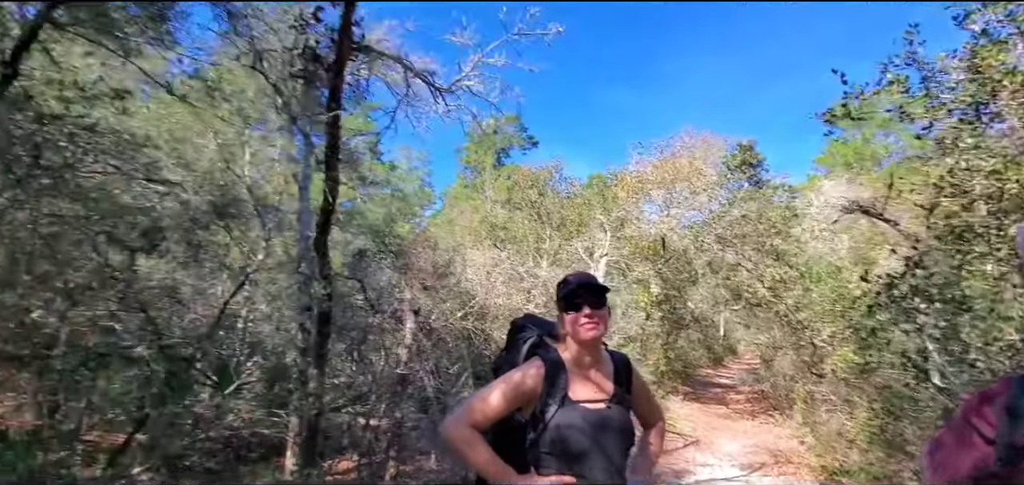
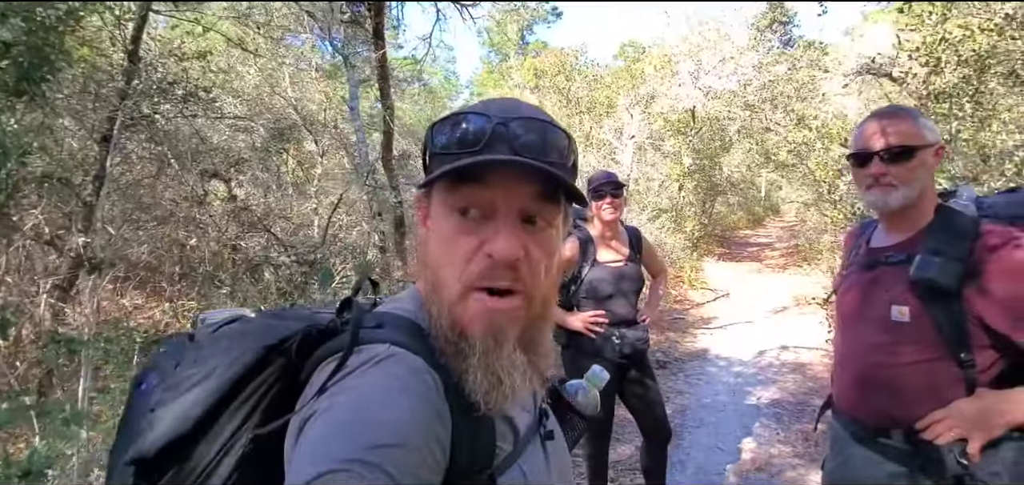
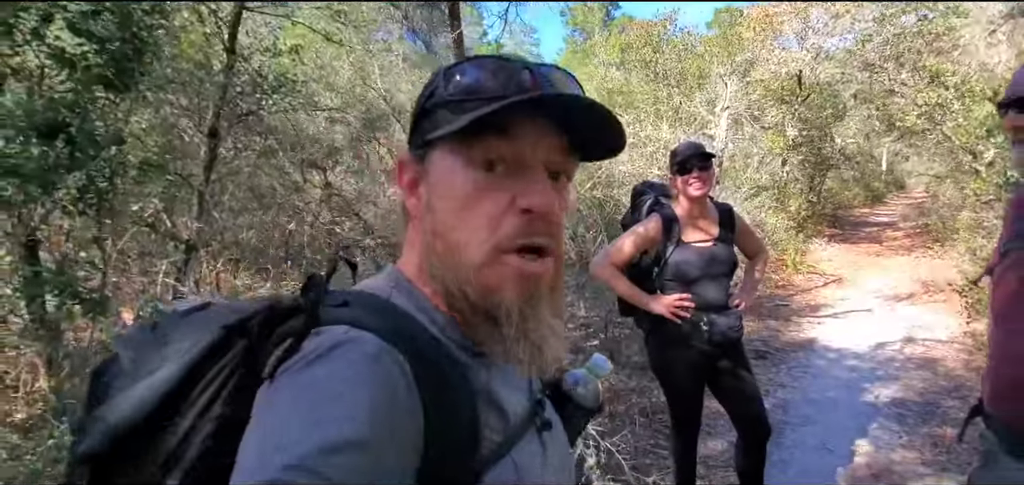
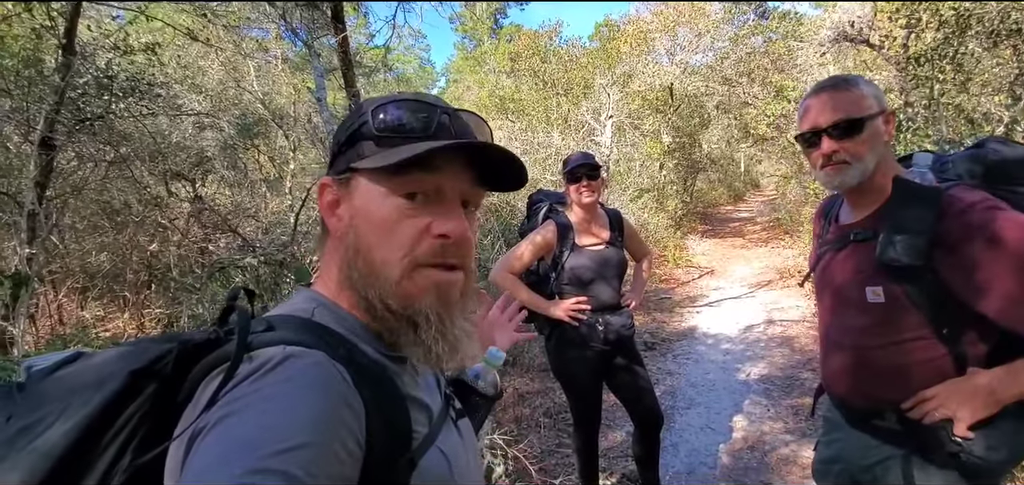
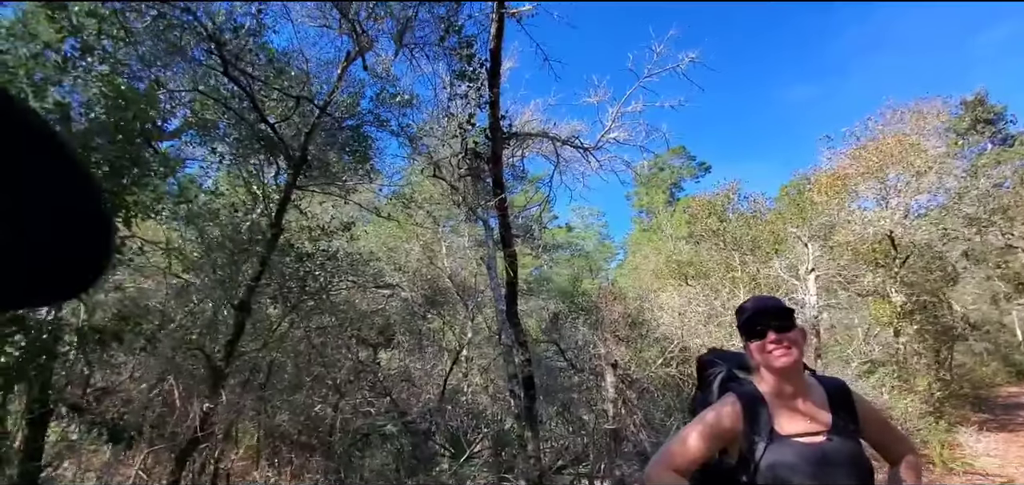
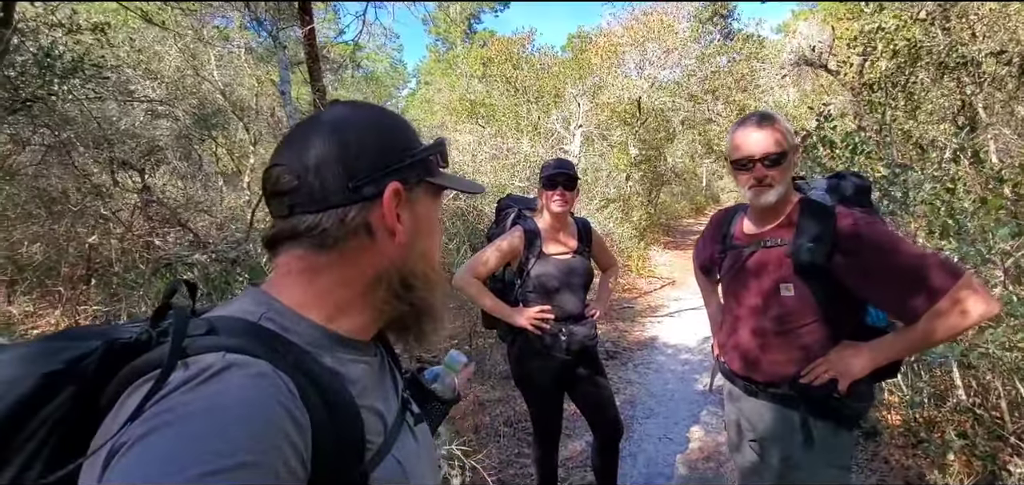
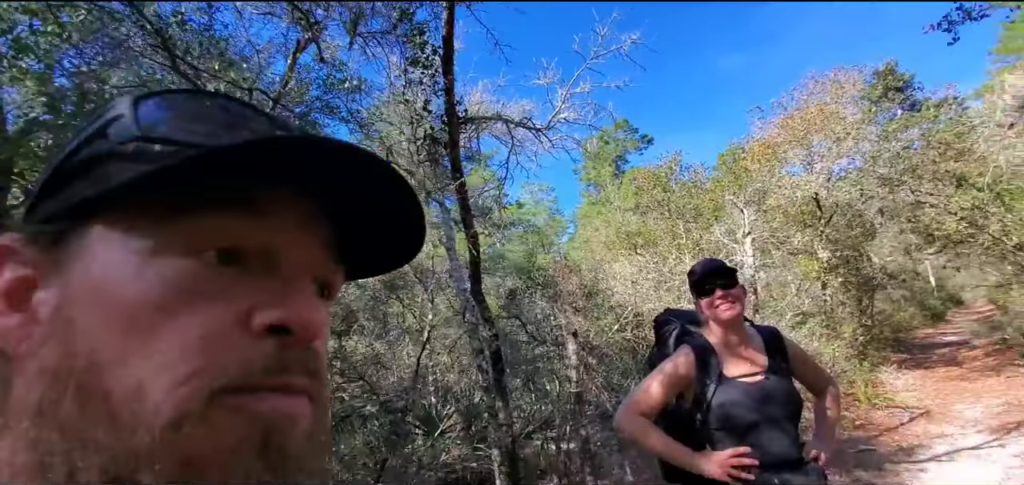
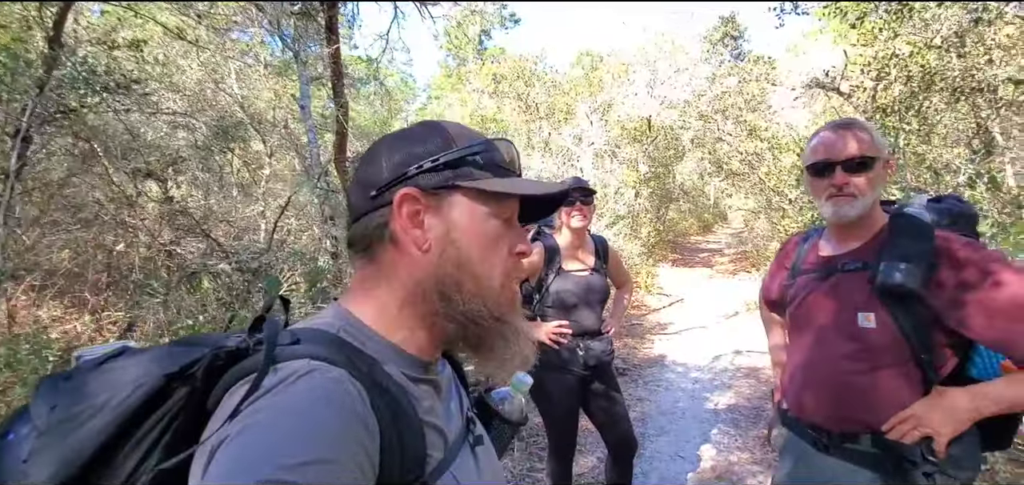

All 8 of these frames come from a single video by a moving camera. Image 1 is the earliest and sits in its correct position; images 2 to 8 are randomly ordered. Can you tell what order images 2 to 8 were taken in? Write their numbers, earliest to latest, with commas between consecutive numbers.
5, 7, 3, 2, 8, 6, 4
